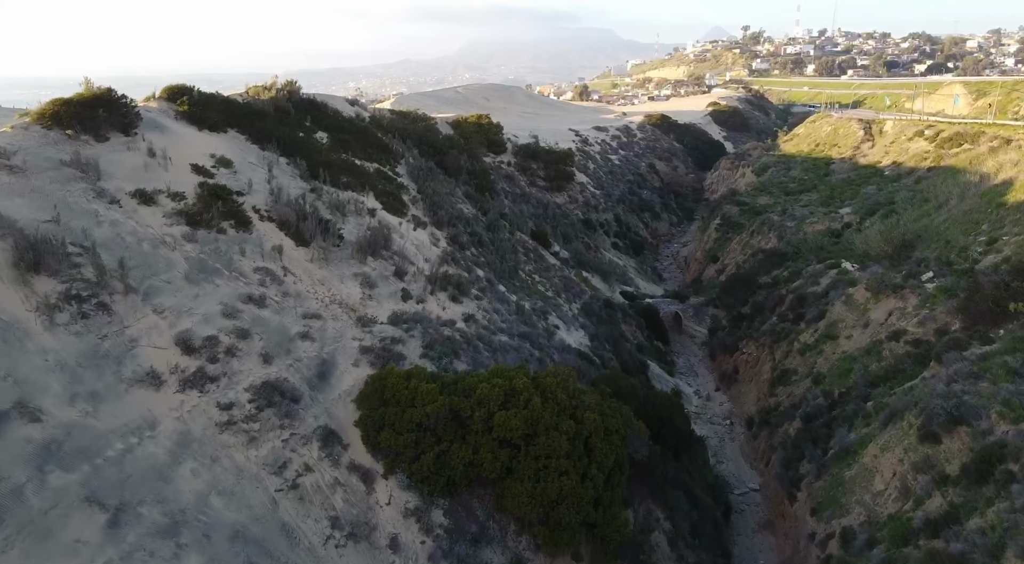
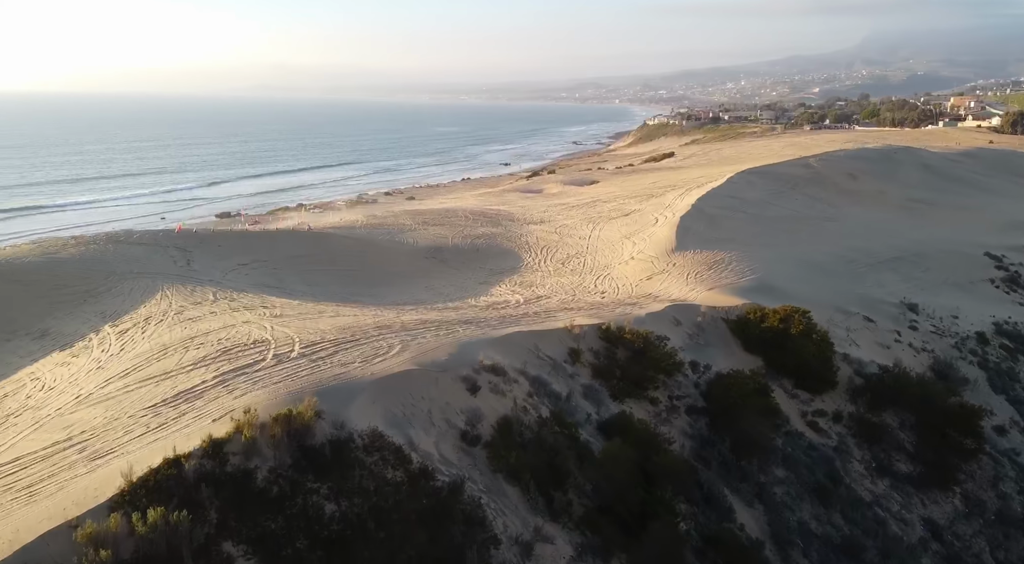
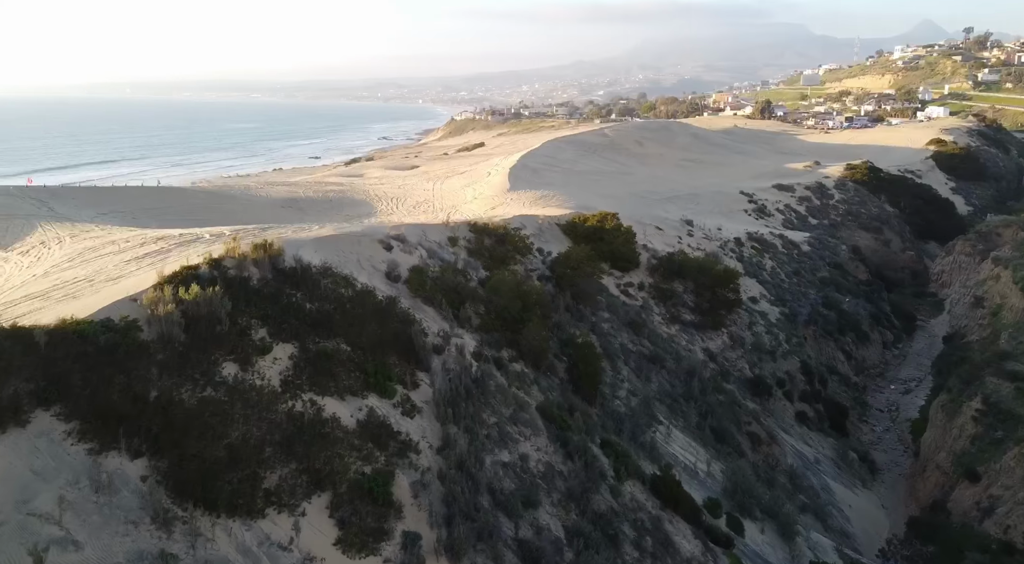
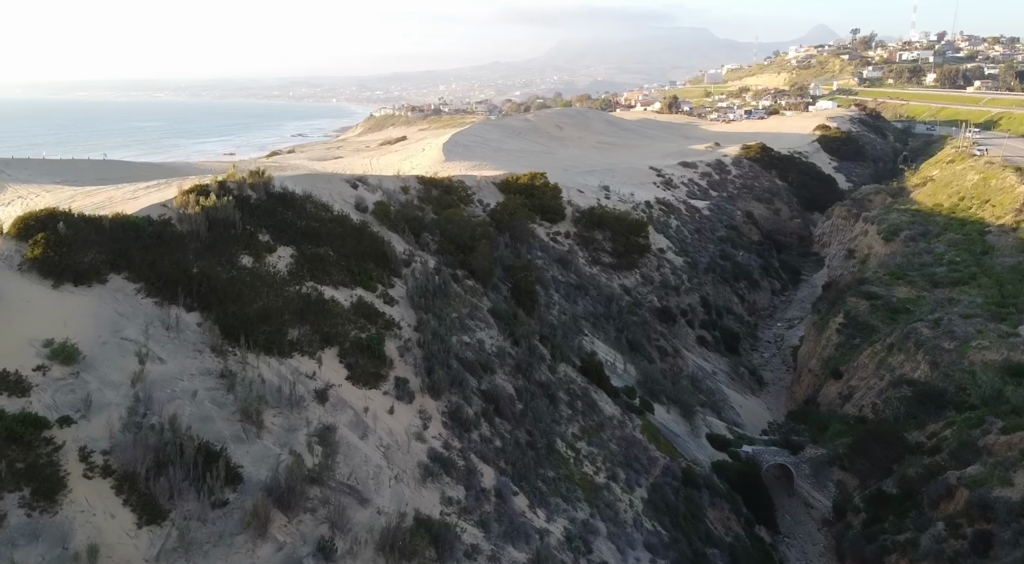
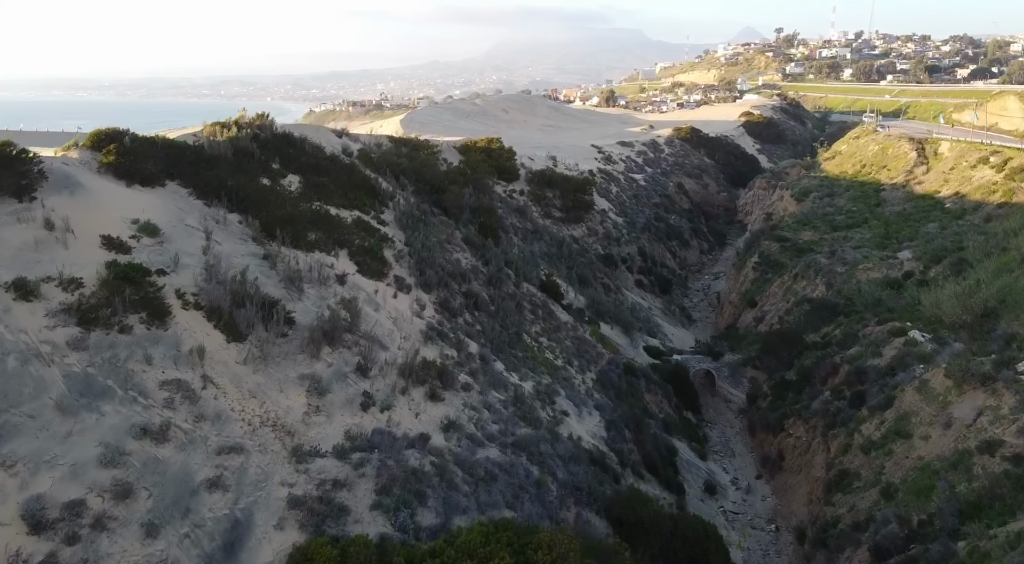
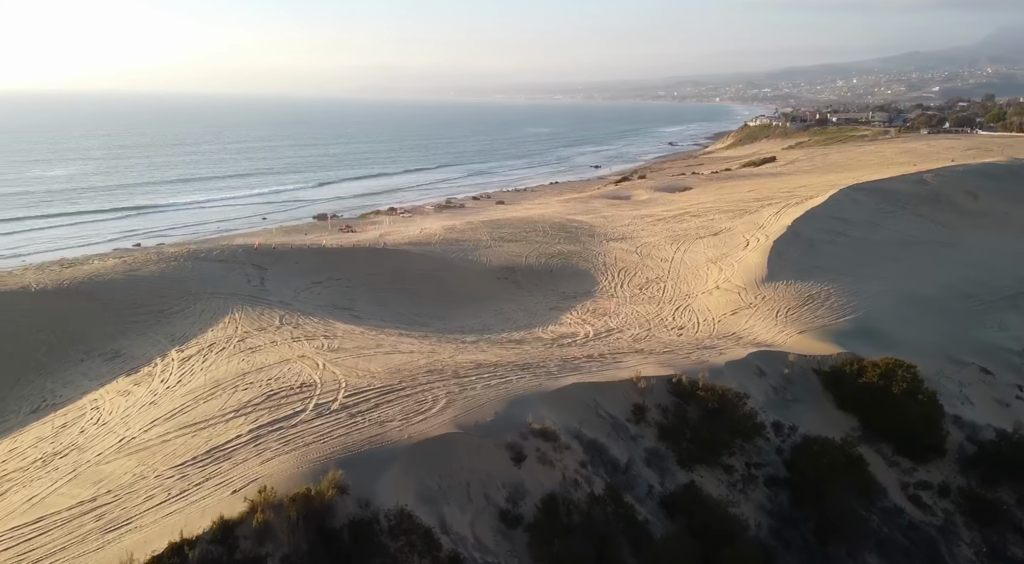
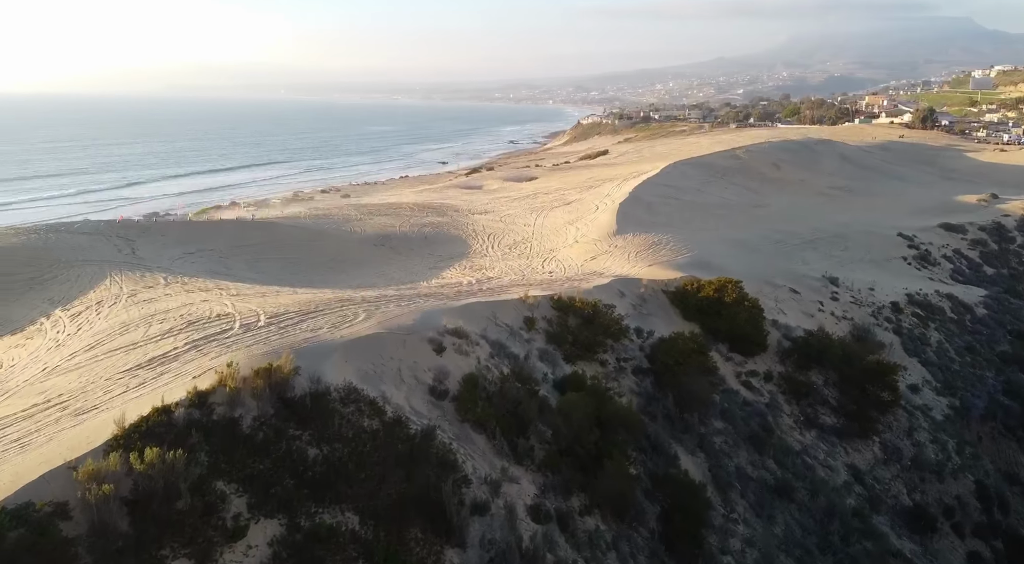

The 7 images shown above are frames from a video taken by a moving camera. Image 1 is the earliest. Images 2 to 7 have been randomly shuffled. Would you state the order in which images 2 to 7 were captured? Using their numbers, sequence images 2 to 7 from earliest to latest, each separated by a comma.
5, 4, 3, 7, 2, 6
